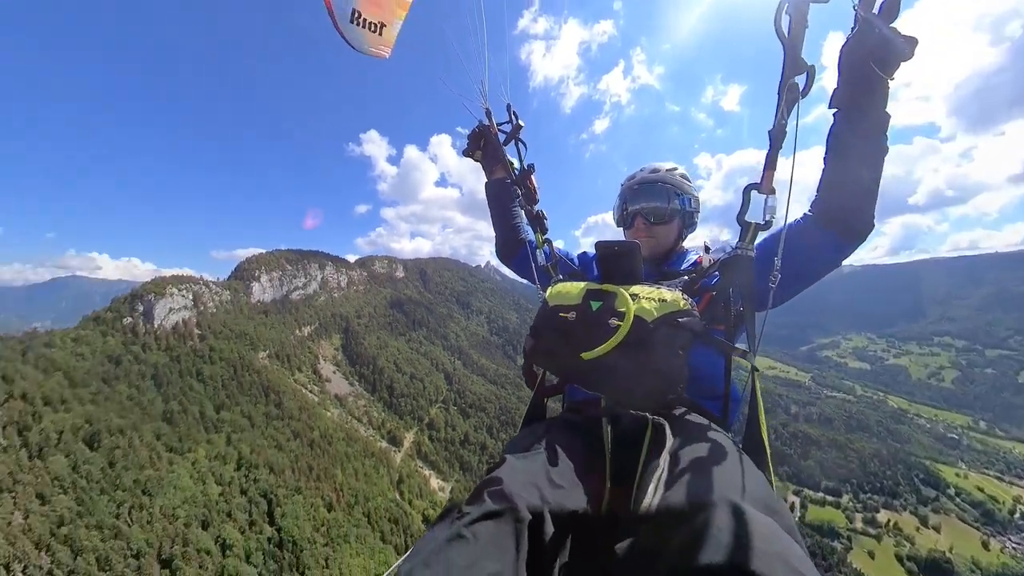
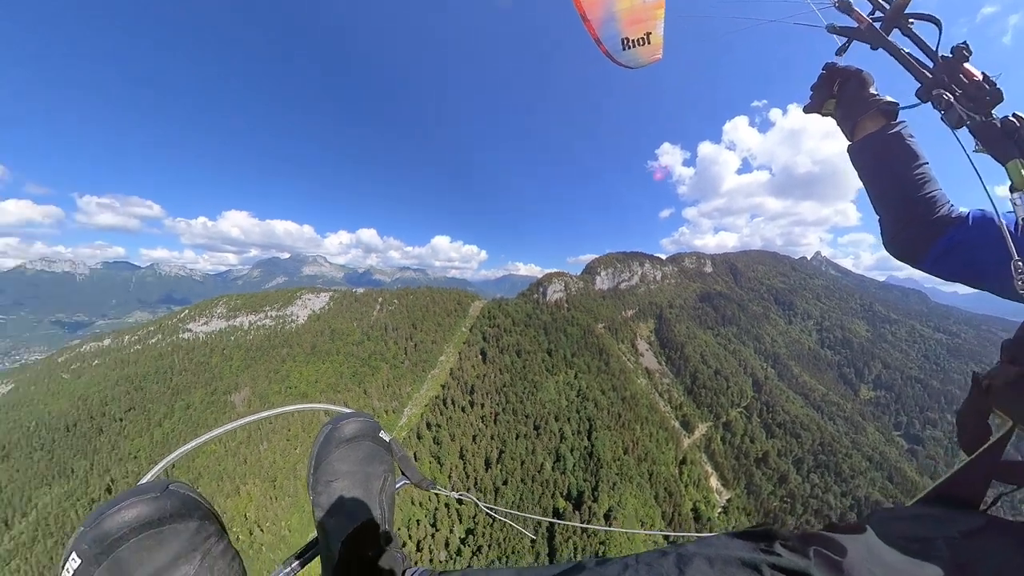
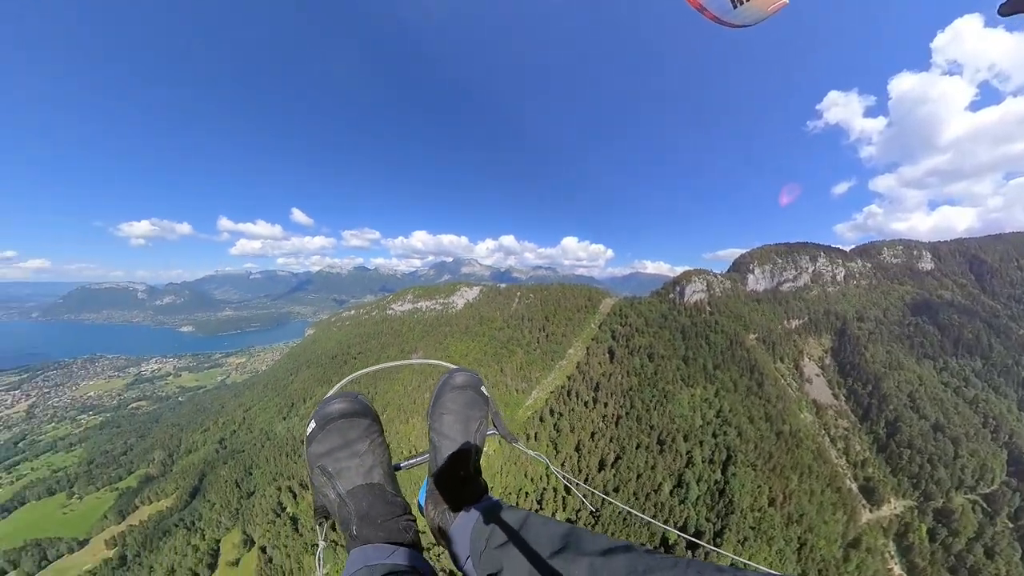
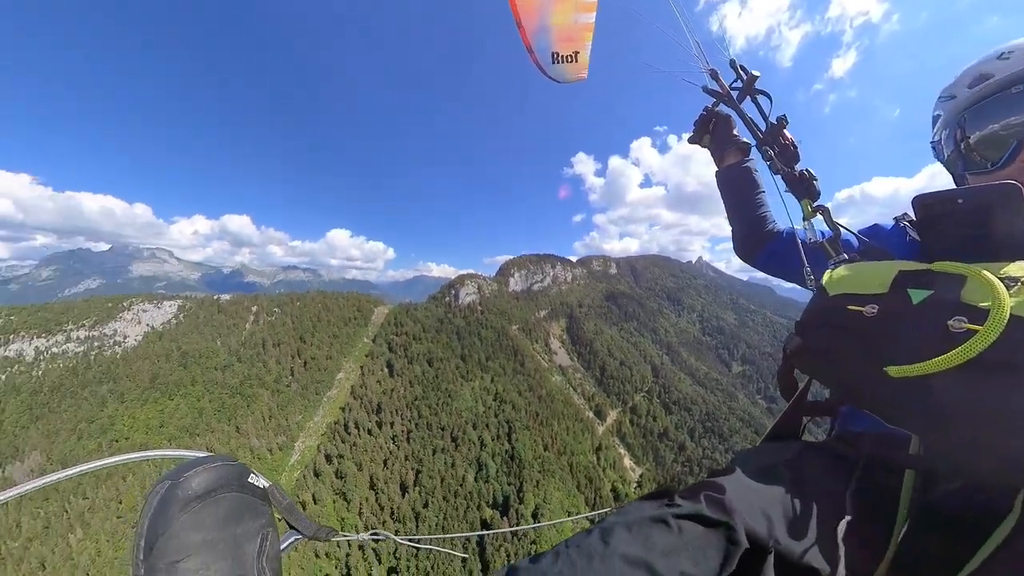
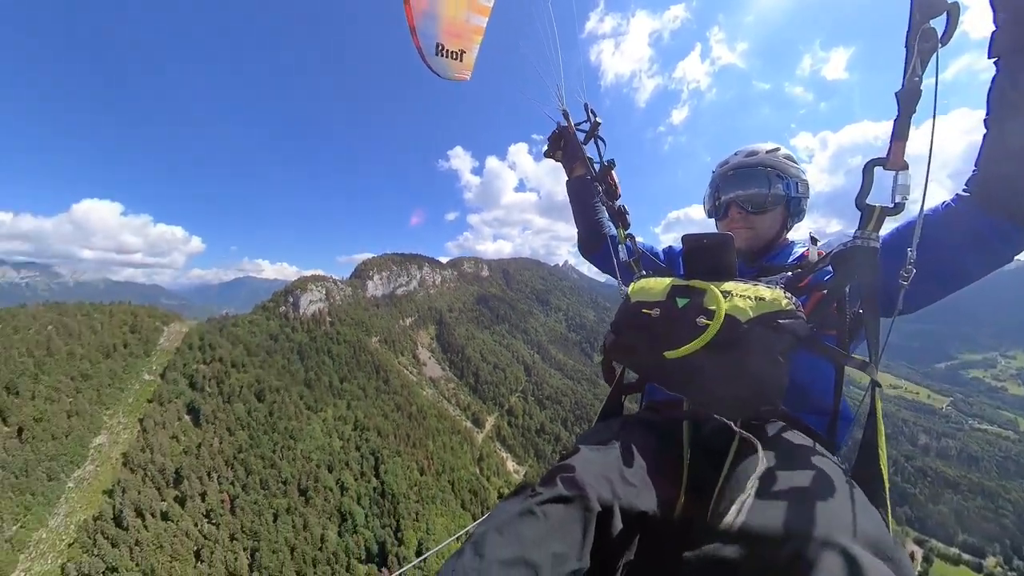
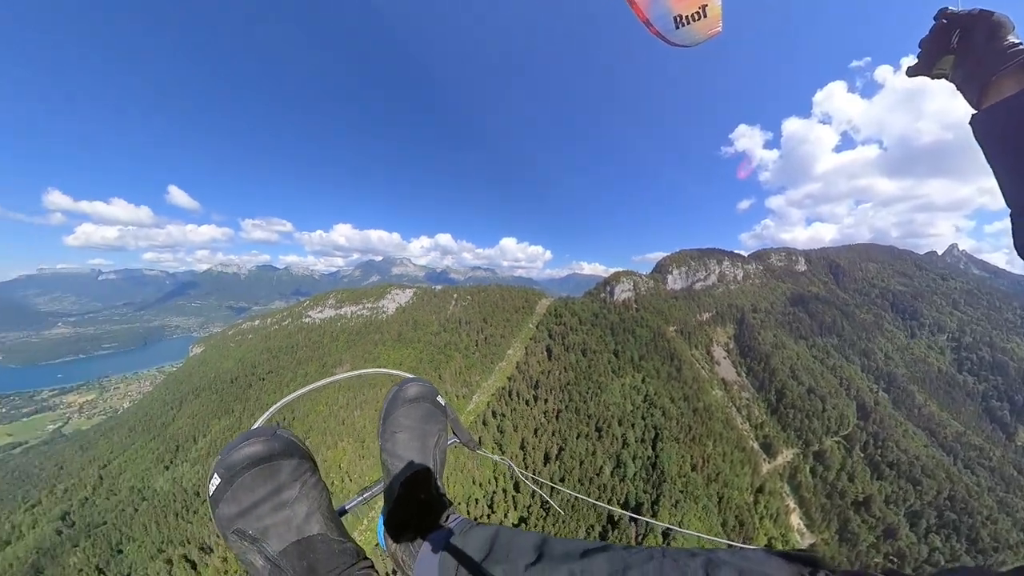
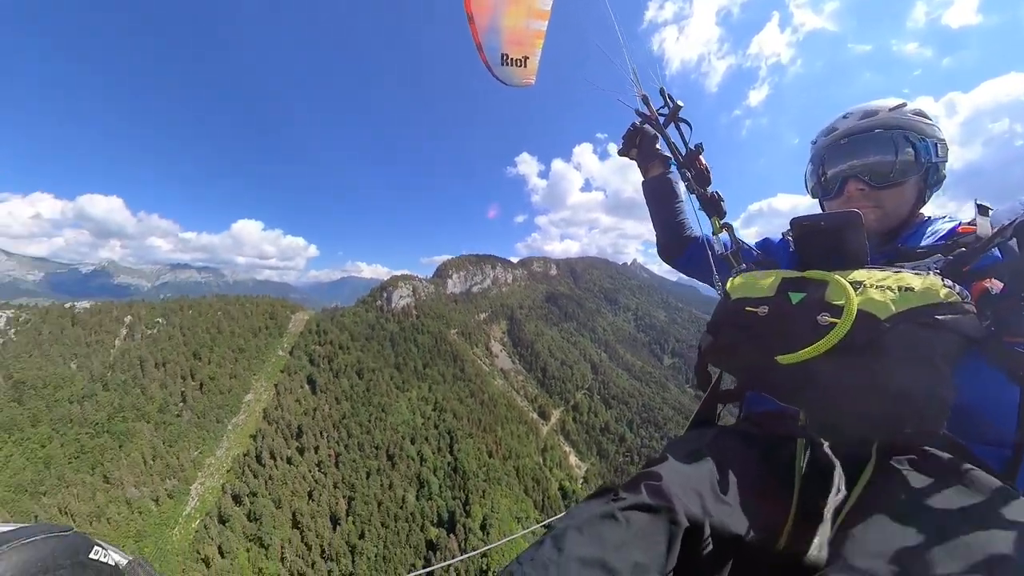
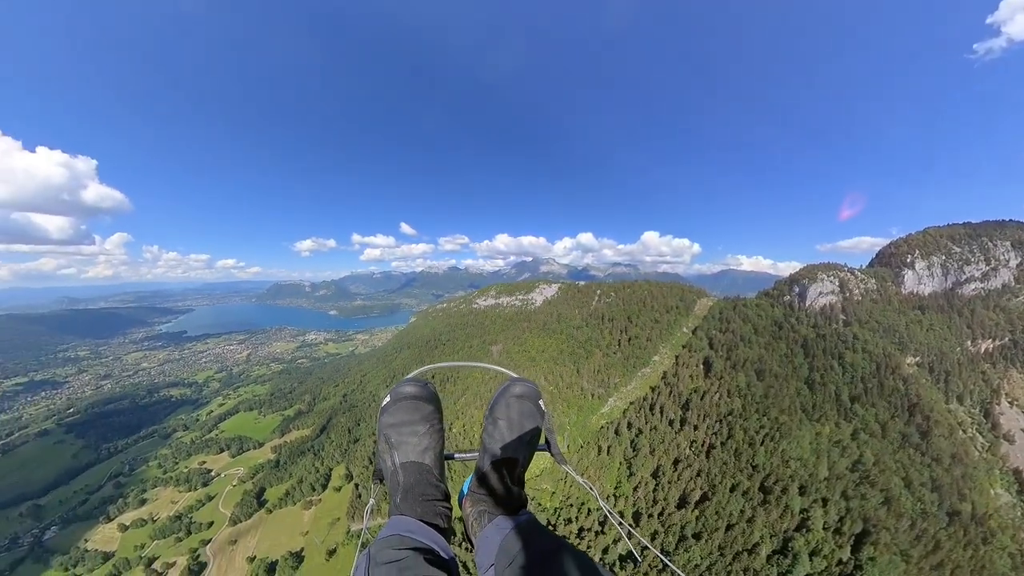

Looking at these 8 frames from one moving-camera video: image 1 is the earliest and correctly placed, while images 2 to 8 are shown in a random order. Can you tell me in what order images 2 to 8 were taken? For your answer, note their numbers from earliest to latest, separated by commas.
5, 7, 4, 2, 6, 3, 8
